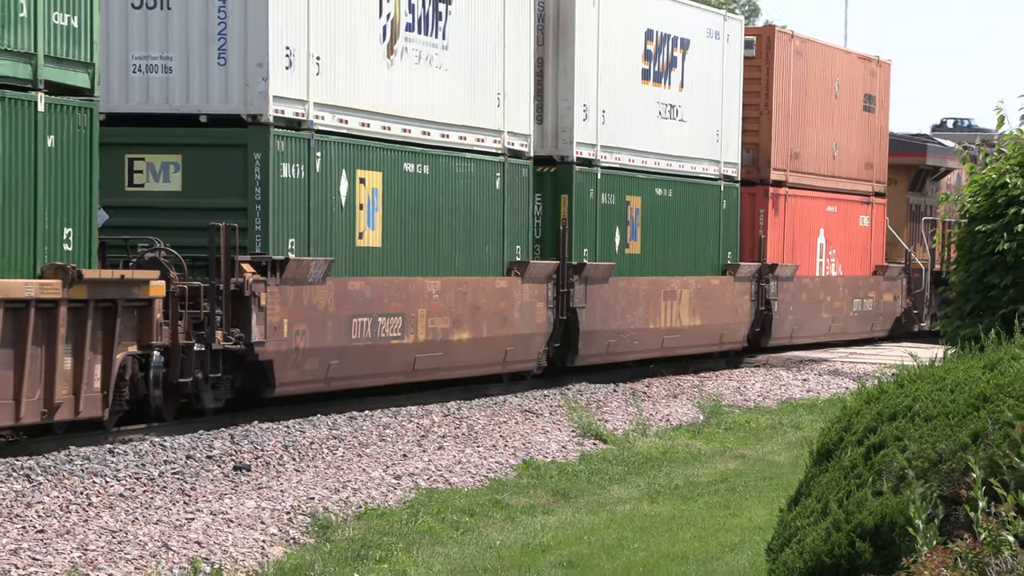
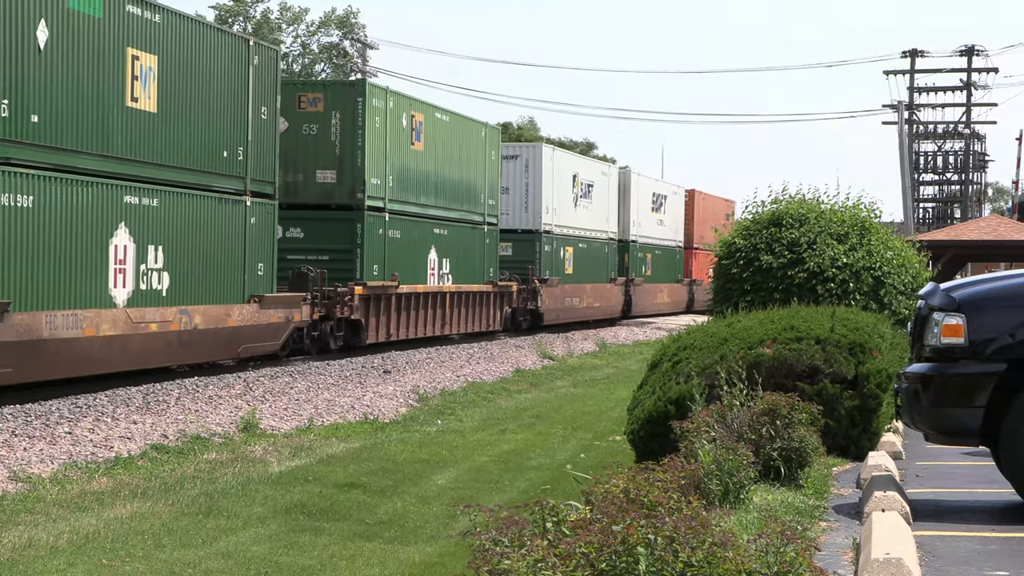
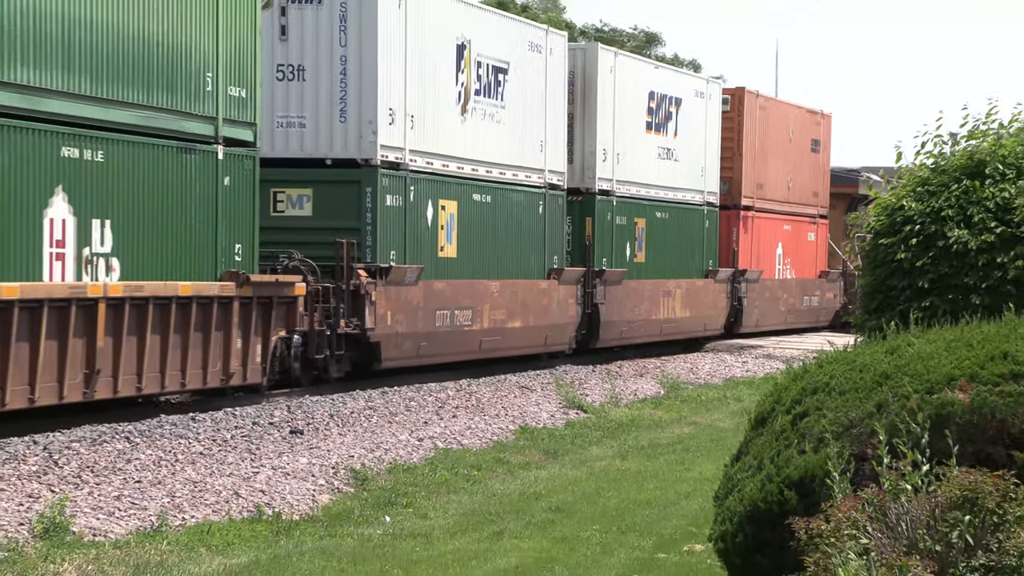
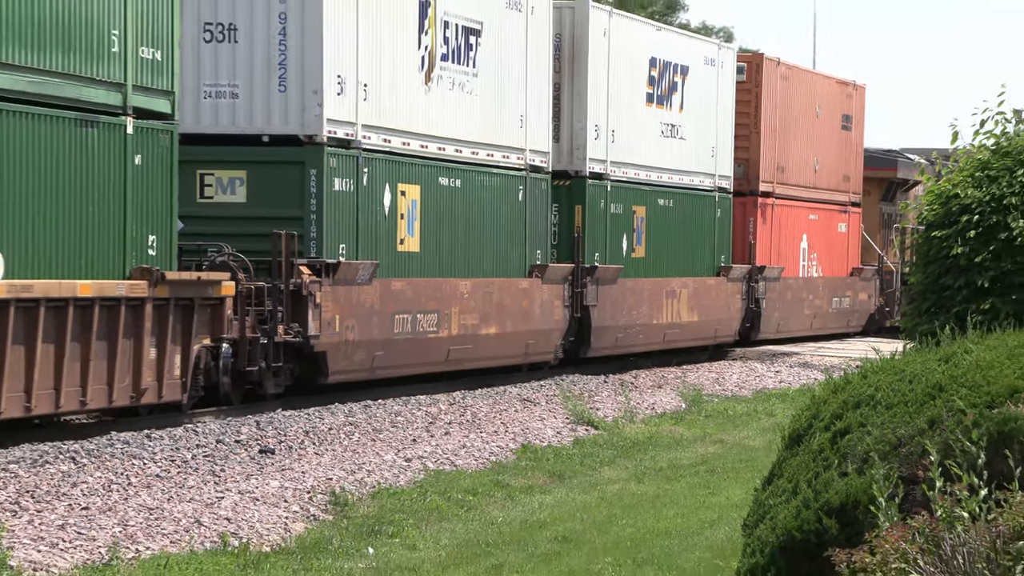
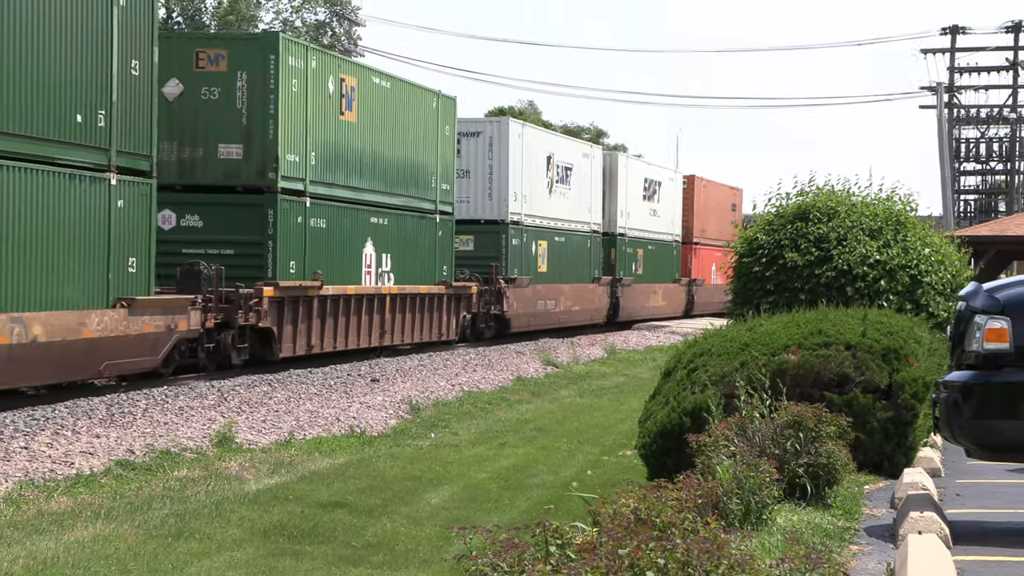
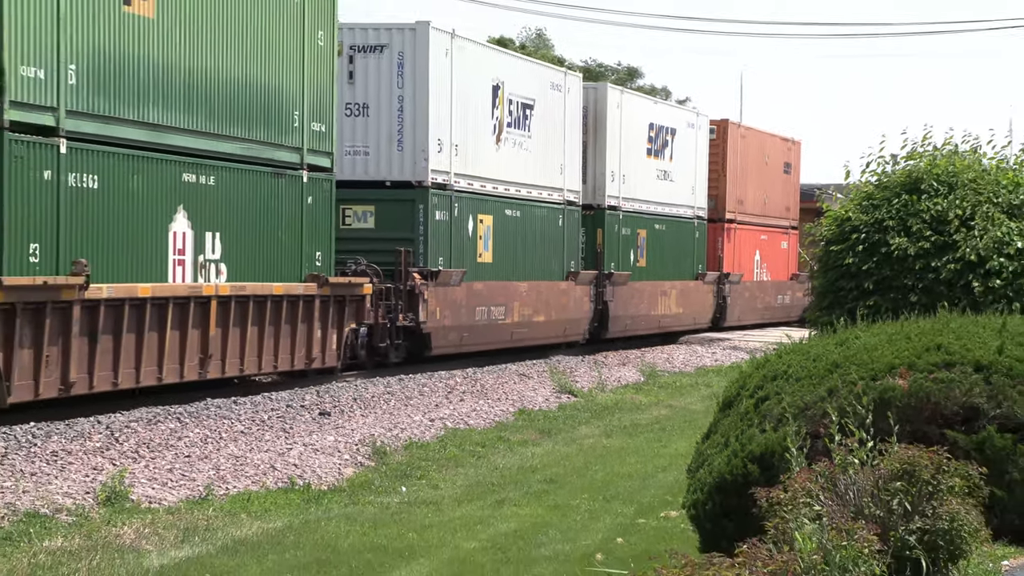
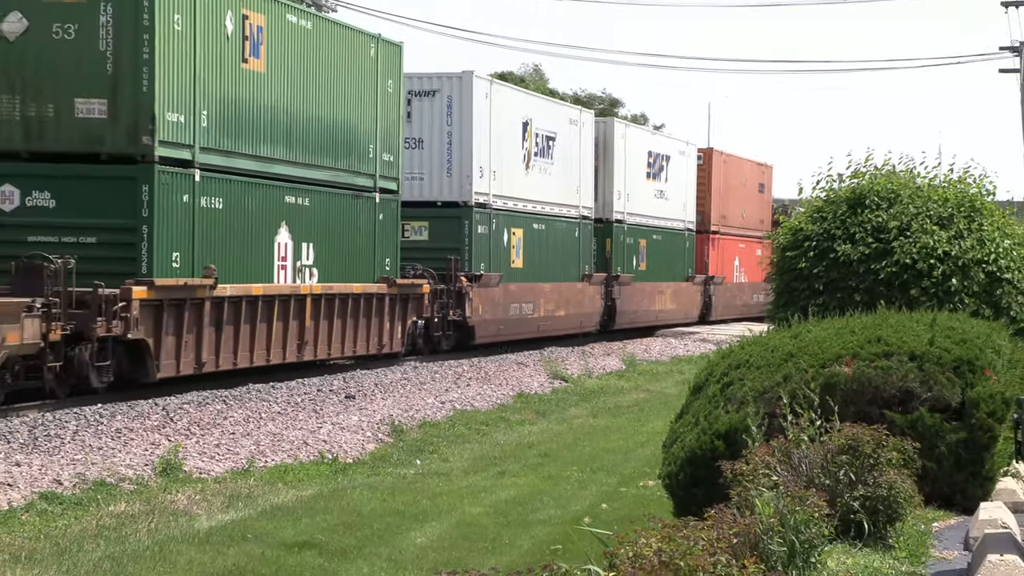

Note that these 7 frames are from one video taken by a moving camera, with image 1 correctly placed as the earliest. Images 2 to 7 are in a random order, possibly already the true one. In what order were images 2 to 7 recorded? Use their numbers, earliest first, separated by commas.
4, 3, 6, 7, 5, 2
